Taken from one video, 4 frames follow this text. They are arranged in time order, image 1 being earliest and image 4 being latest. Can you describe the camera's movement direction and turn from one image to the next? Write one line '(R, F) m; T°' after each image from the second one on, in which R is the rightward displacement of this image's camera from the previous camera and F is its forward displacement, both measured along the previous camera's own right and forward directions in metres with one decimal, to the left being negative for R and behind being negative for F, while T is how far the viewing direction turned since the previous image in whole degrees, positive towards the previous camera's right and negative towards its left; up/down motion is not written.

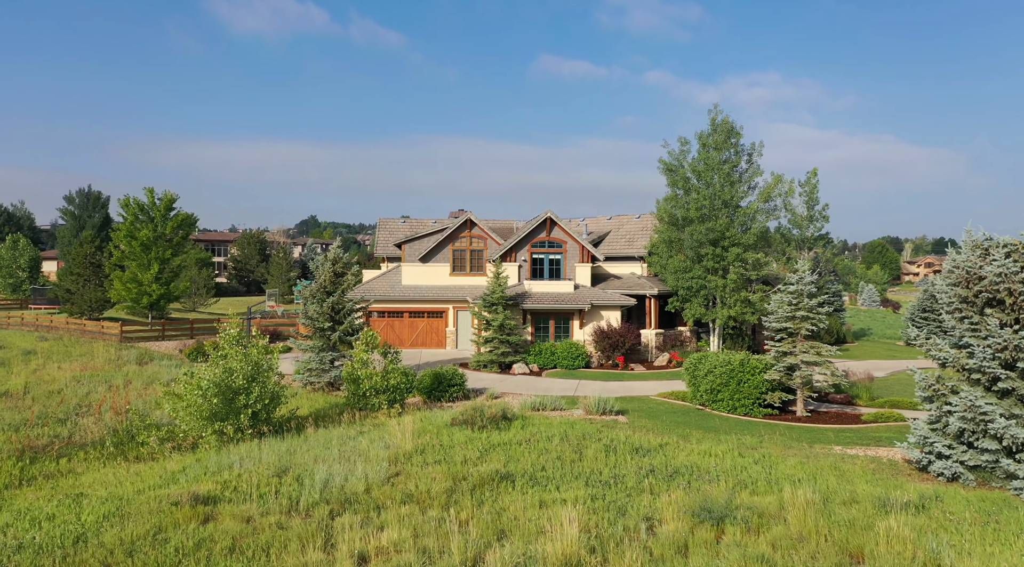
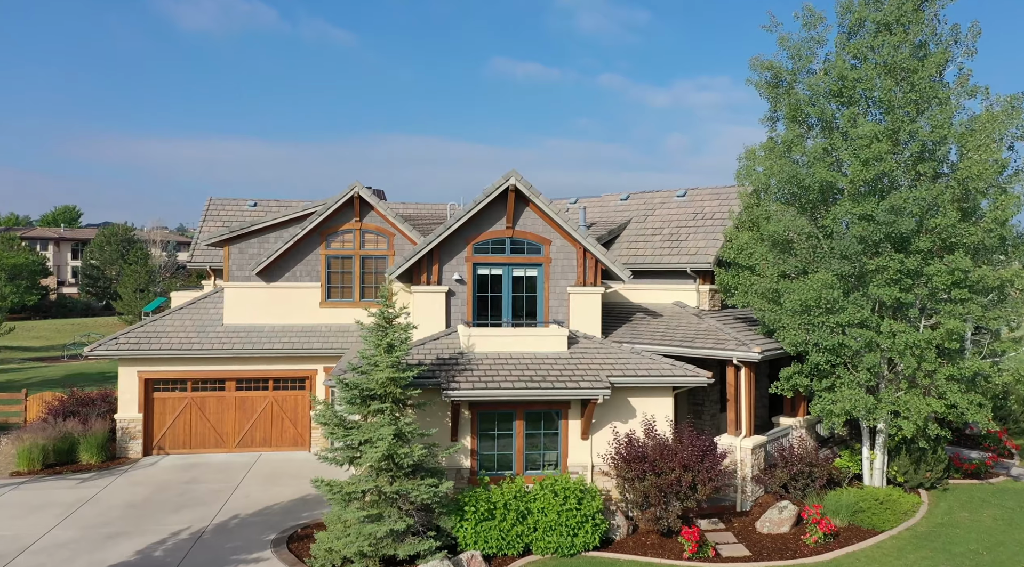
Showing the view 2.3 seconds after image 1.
(+1.0, +23.7) m; +2°
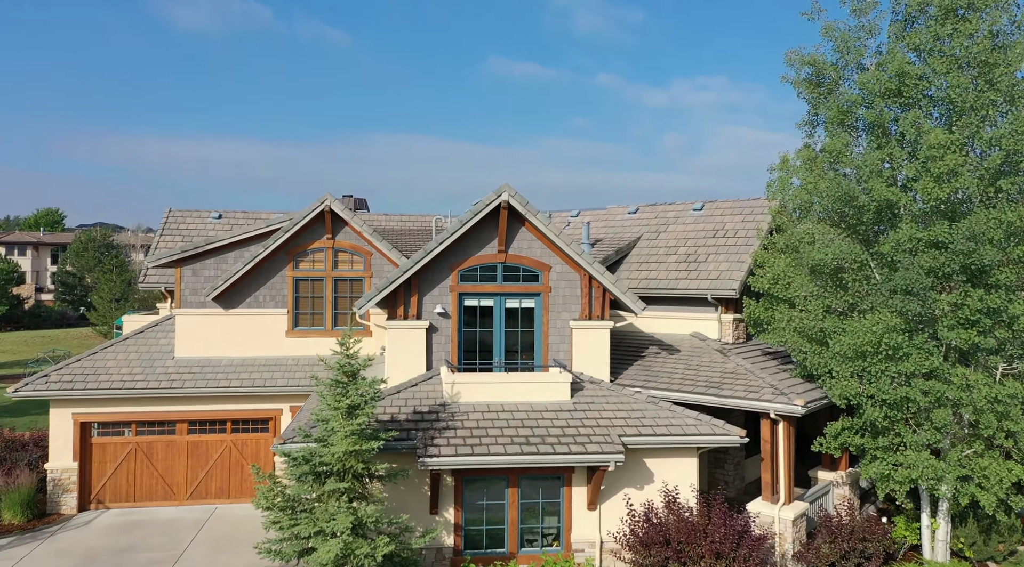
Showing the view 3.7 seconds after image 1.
(+0.1, +3.2) m; 0°
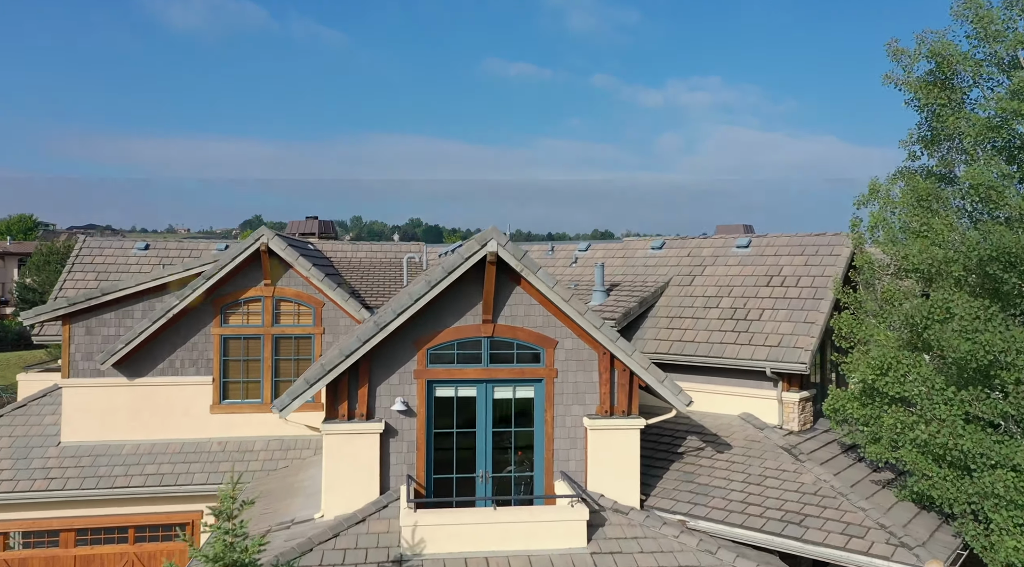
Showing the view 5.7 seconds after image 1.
(+0.1, +5.2) m; 0°
